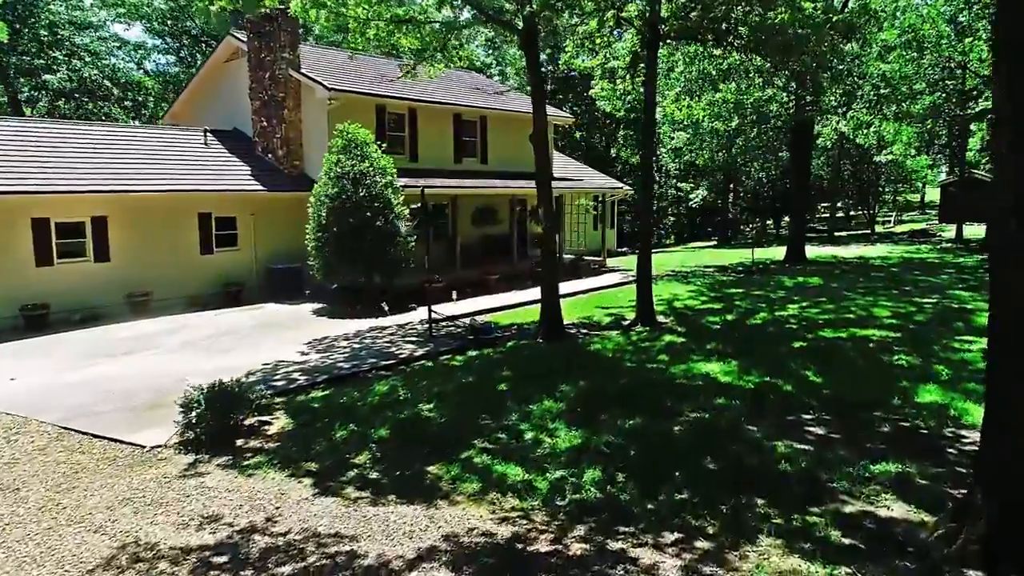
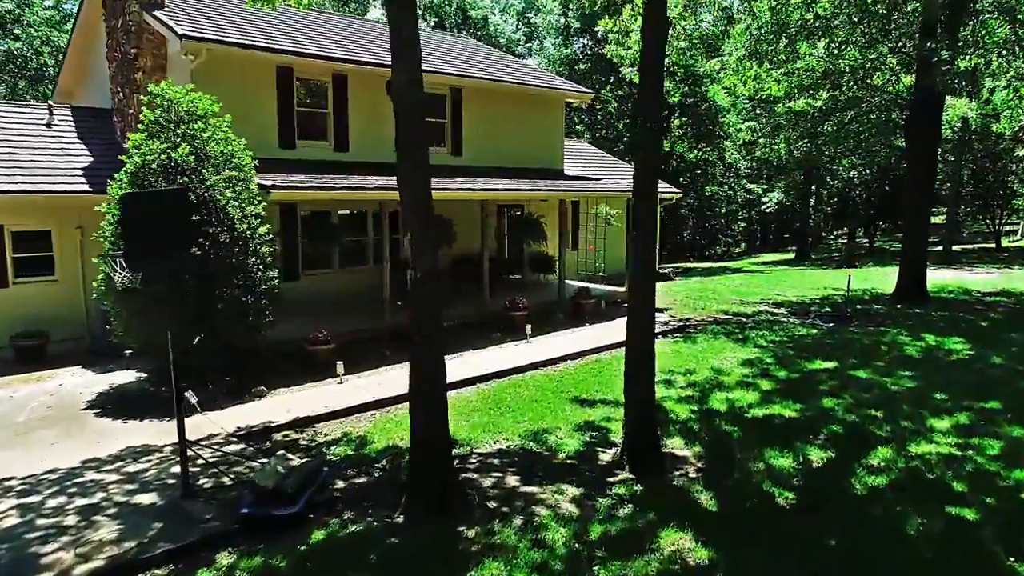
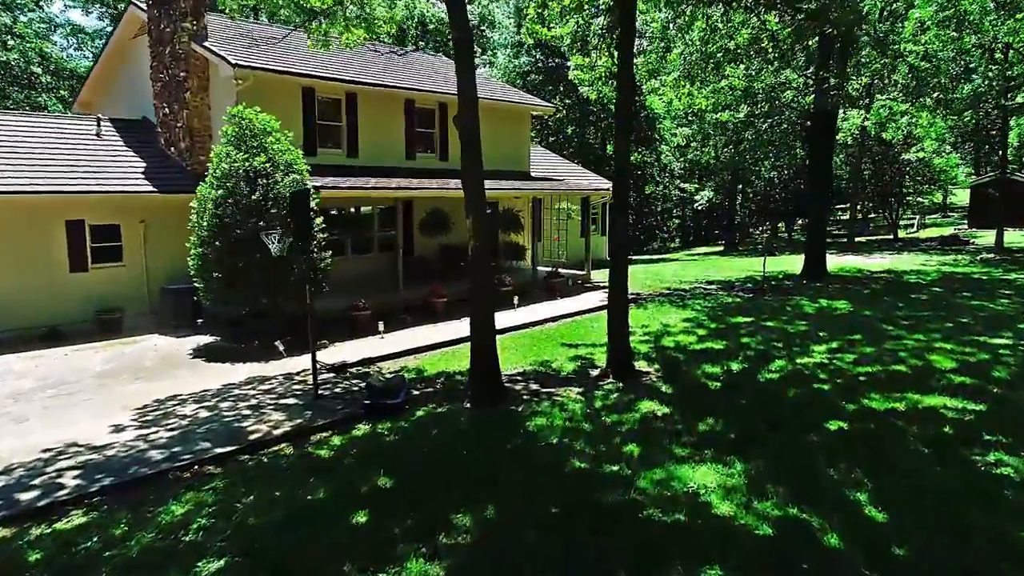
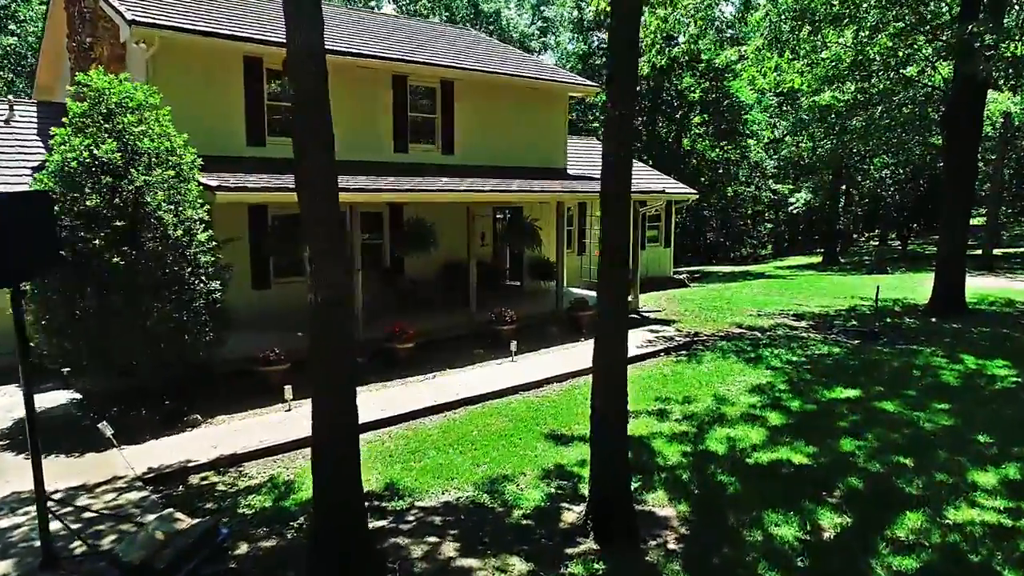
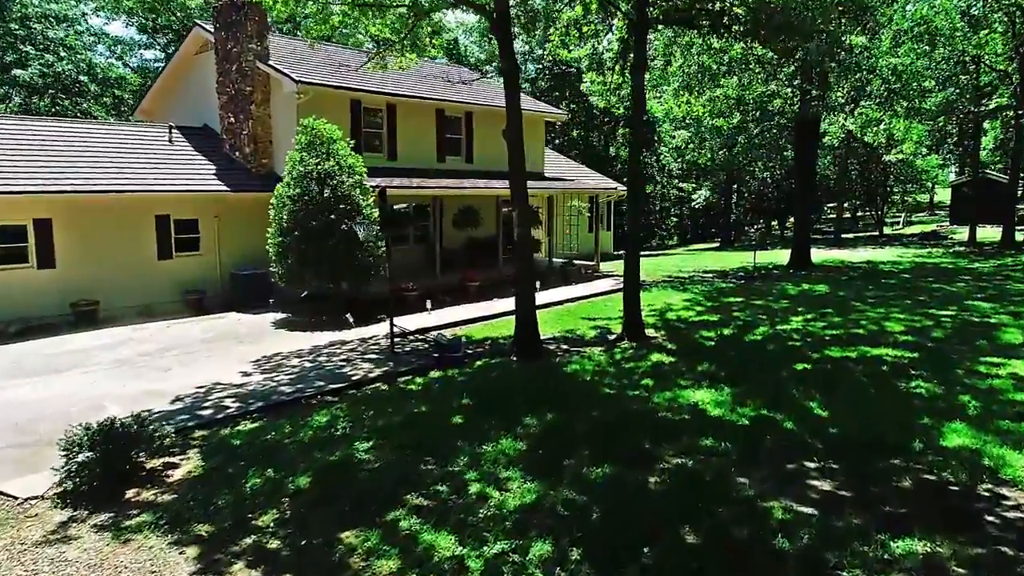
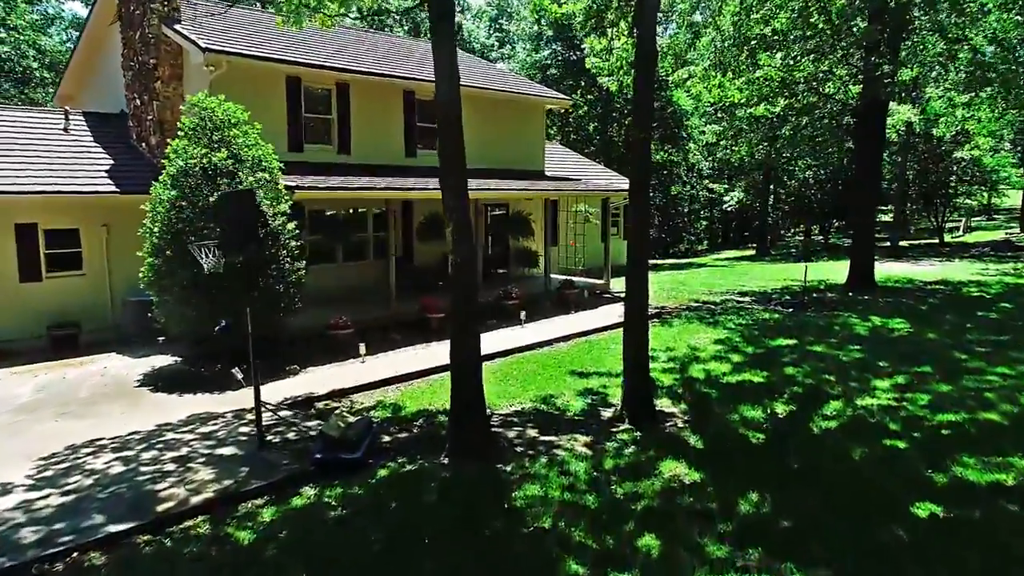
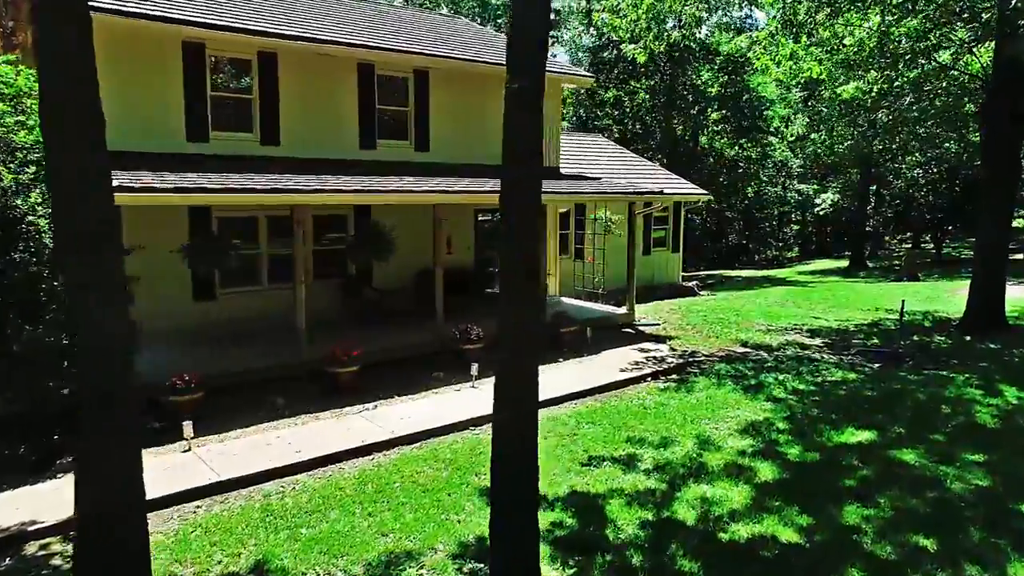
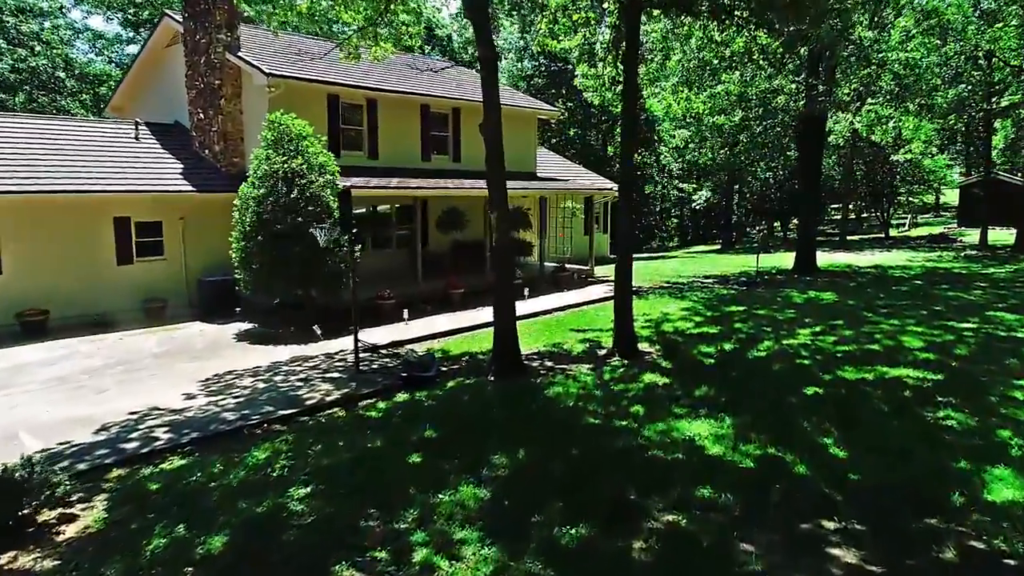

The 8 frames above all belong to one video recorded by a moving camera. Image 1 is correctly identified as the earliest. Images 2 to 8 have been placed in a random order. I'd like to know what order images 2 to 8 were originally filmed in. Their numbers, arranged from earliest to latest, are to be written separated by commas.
5, 8, 3, 6, 2, 4, 7
